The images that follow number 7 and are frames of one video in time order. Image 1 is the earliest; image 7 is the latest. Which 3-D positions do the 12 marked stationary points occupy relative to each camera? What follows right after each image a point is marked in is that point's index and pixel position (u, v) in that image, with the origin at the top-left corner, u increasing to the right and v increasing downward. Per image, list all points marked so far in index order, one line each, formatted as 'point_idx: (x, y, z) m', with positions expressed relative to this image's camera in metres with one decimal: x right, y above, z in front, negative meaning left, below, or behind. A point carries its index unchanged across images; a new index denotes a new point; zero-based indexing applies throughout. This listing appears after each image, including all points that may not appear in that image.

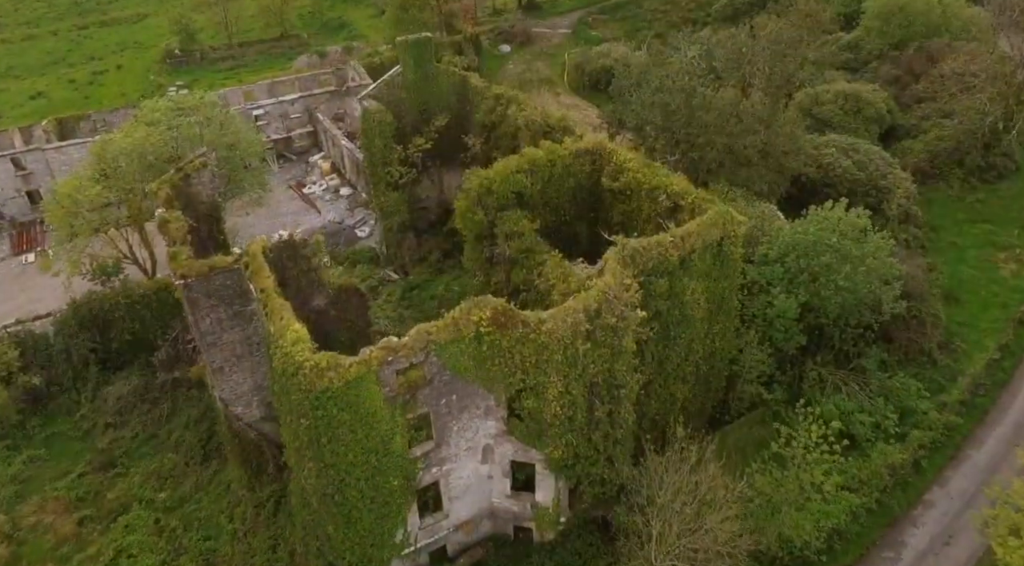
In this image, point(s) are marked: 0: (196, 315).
0: (-8.1, -0.9, +18.6) m
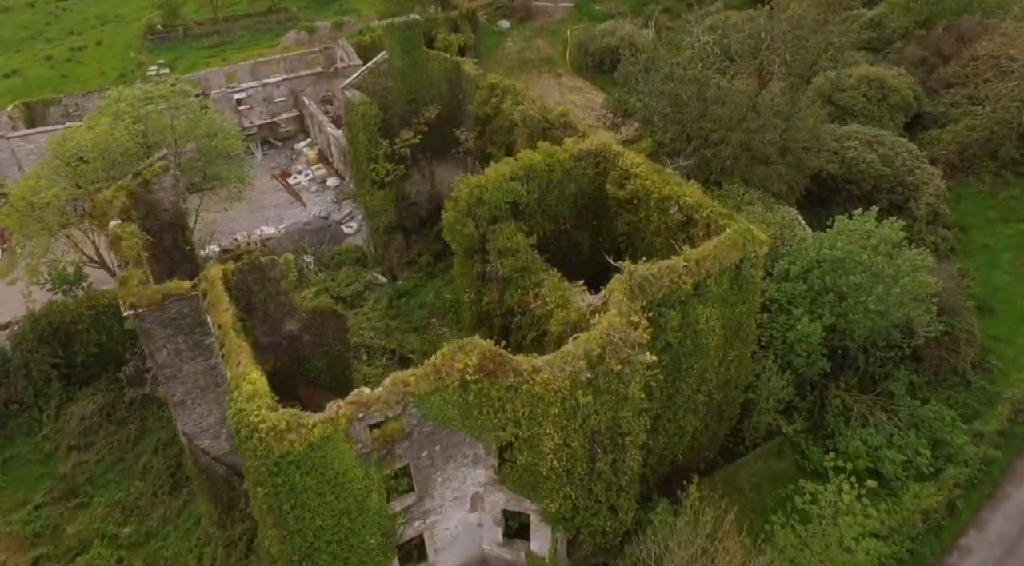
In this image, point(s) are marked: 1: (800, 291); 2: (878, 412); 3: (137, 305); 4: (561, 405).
0: (-8.3, -1.5, +16.6) m
1: (+7.8, -0.2, +19.4) m
2: (+10.0, -3.5, +19.6) m
3: (-8.2, -0.5, +15.8) m
4: (+1.0, -2.4, +13.9) m
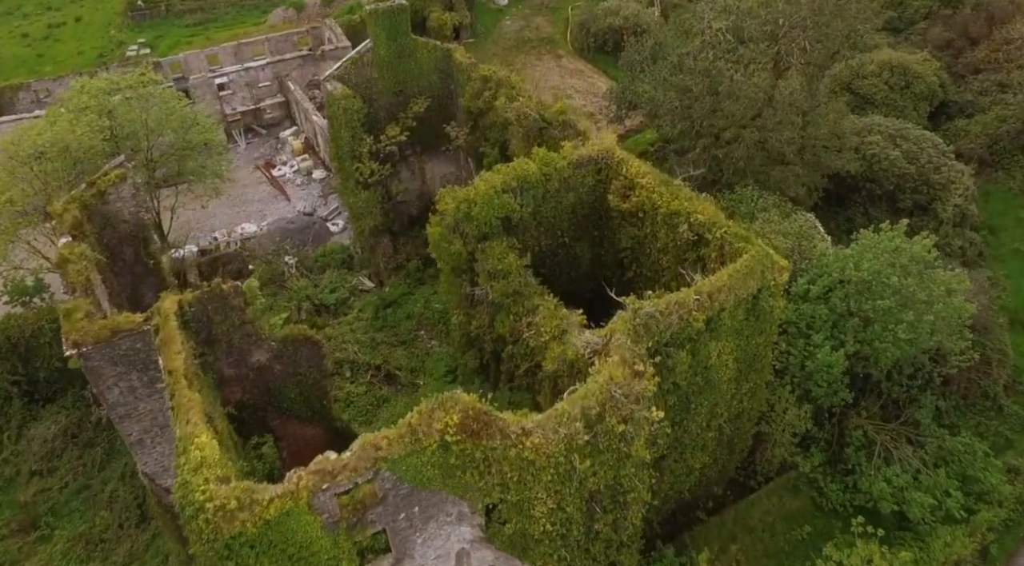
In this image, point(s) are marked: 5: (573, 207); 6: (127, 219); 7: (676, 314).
0: (-8.5, -2.1, +14.9) m
1: (+7.6, -0.8, +17.6) m
2: (+9.8, -4.1, +18.0) m
3: (-8.5, -1.2, +14.1) m
4: (+0.7, -3.1, +12.2) m
5: (+1.6, +2.0, +18.6) m
6: (-10.2, +1.7, +19.1) m
7: (+3.1, -0.6, +13.7) m
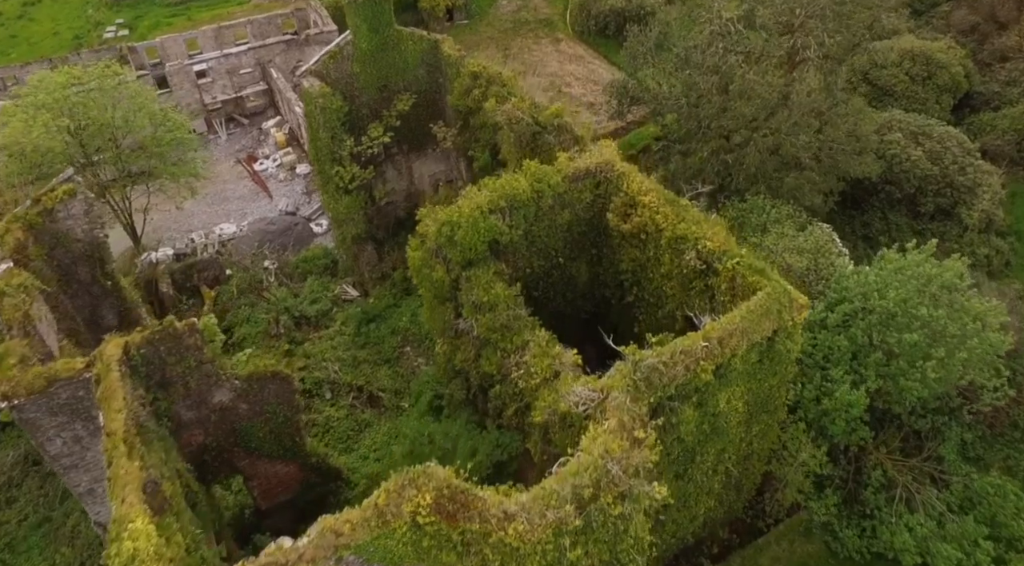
0: (-8.8, -2.9, +13.4) m
1: (+7.3, -1.4, +16.0) m
2: (+9.5, -4.7, +16.5) m
3: (-8.7, -1.9, +12.6) m
4: (+0.5, -4.0, +10.7) m
5: (+1.3, +1.4, +16.9) m
6: (-10.4, +1.1, +17.4) m
7: (+2.9, -1.4, +12.1) m
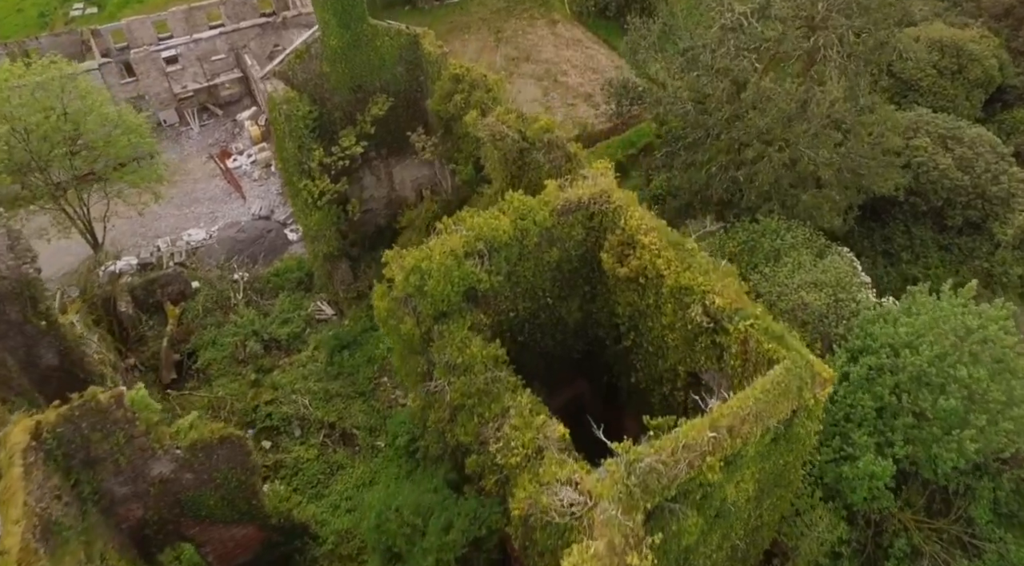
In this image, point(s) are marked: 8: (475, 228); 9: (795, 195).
0: (-9.2, -4.0, +11.7) m
1: (+6.9, -2.4, +14.1) m
2: (+9.1, -5.6, +14.8) m
3: (-9.1, -3.1, +10.8) m
4: (+0.1, -5.2, +9.0) m
5: (+0.9, +0.4, +14.9) m
6: (-10.8, +0.2, +15.5) m
7: (+2.4, -2.6, +10.3) m
8: (-0.7, +1.0, +13.9) m
9: (+7.3, +2.3, +18.6) m
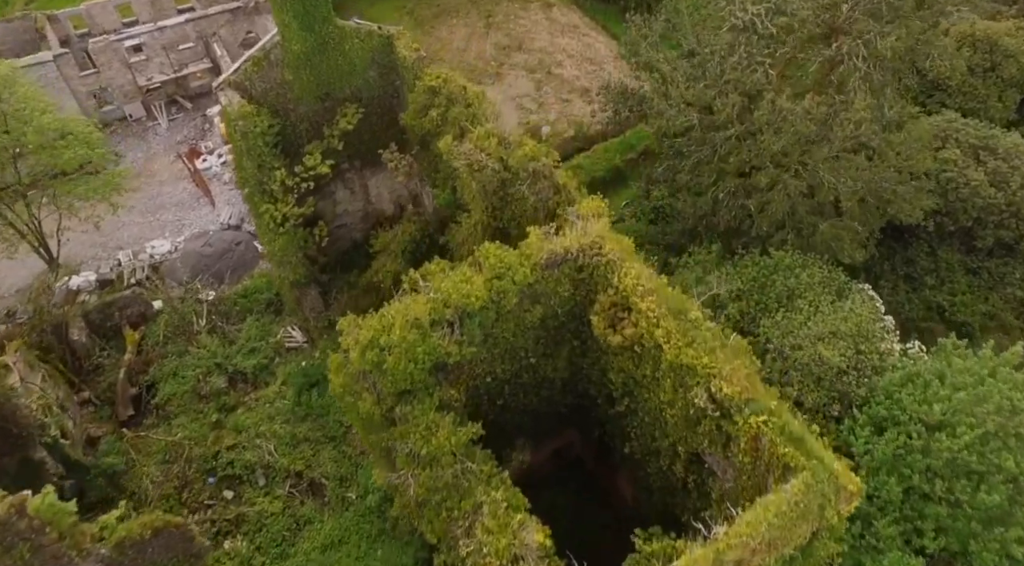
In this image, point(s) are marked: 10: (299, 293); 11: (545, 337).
0: (-9.6, -5.3, +10.0) m
1: (+6.5, -3.6, +12.4) m
2: (+8.7, -6.8, +13.2) m
3: (-9.5, -4.4, +9.1) m
4: (-0.4, -6.6, +7.4) m
5: (+0.5, -0.7, +13.0) m
6: (-11.2, -0.9, +13.6) m
7: (+2.0, -3.9, +8.5) m
8: (-1.1, -0.1, +12.0) m
9: (+6.9, +1.4, +16.6) m
10: (-5.8, -0.3, +19.7) m
11: (+0.6, -1.0, +13.5) m
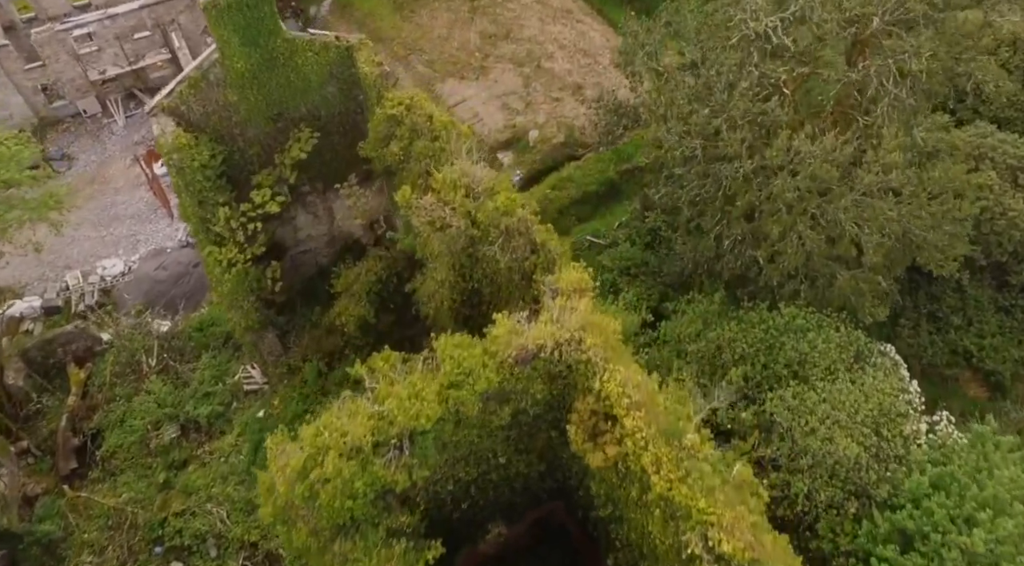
0: (-10.2, -6.9, +8.4) m
1: (+6.0, -5.0, +10.6) m
2: (+8.2, -8.2, +11.6) m
3: (-10.1, -6.1, +7.5) m
4: (-0.9, -8.4, +5.9) m
5: (0.0, -2.1, +11.1) m
6: (-11.8, -2.3, +11.7) m
7: (+1.5, -5.6, +6.8) m
8: (-1.7, -1.6, +10.0) m
9: (+6.4, +0.1, +14.5) m
10: (-6.3, -1.3, +17.7) m
11: (+0.1, -2.5, +11.5) m
